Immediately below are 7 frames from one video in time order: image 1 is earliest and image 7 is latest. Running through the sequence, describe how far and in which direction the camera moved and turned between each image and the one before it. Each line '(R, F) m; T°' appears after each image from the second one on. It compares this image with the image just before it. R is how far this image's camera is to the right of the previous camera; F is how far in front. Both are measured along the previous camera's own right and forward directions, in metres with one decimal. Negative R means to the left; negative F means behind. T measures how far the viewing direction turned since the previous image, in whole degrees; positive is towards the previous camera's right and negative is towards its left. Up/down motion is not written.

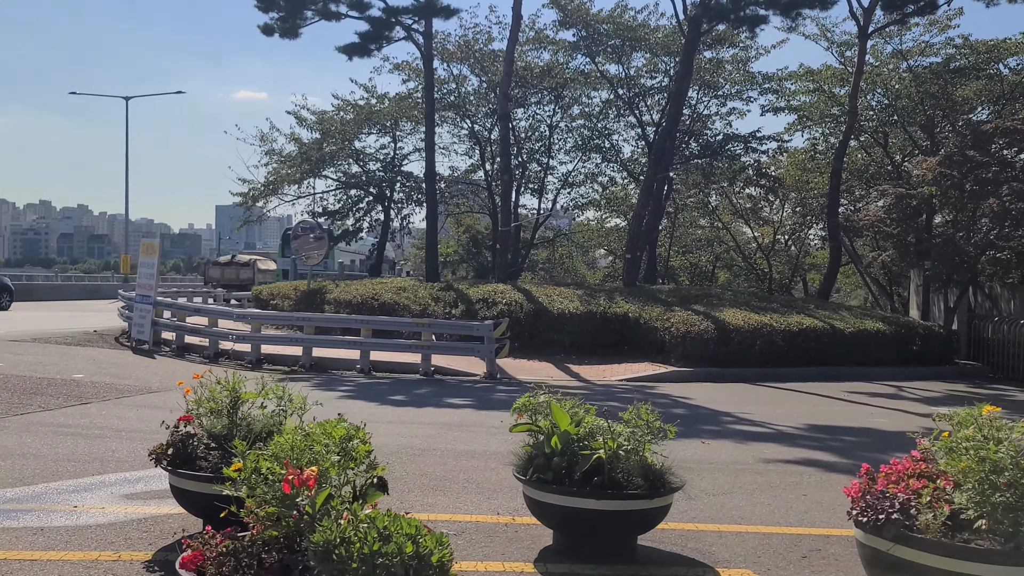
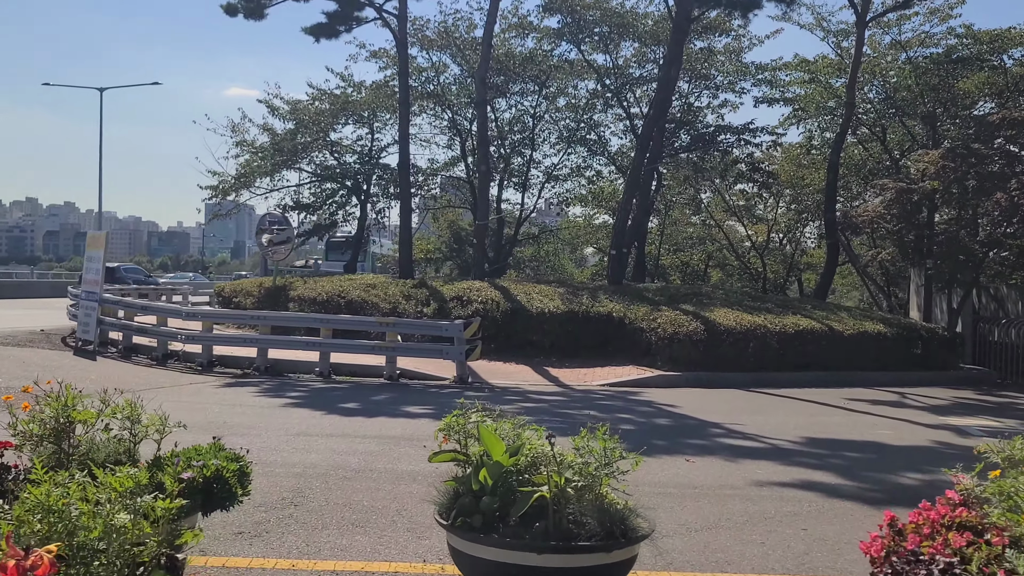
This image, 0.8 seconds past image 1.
(+0.3, +1.2) m; 0°
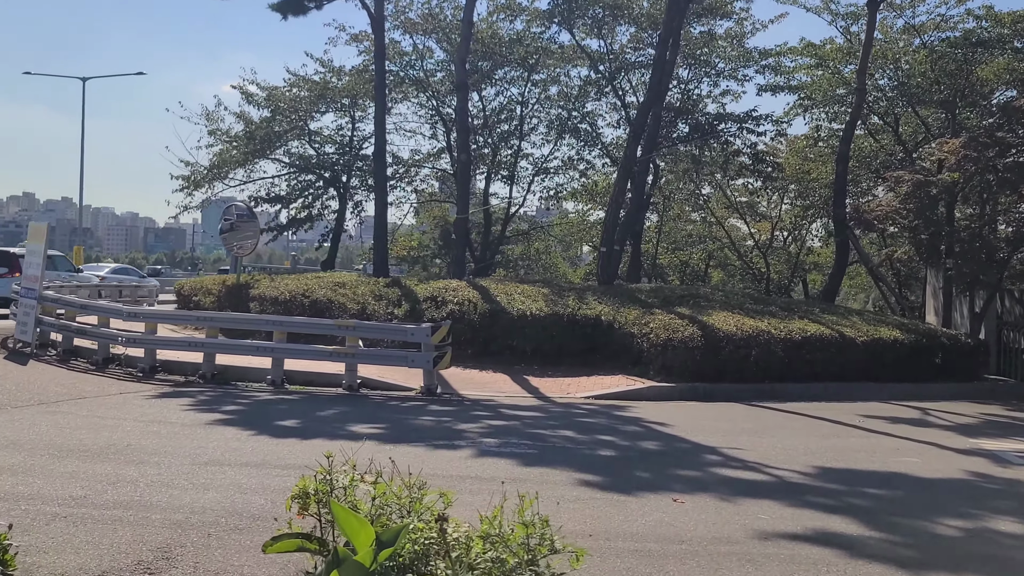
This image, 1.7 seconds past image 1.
(+0.3, +1.4) m; 0°
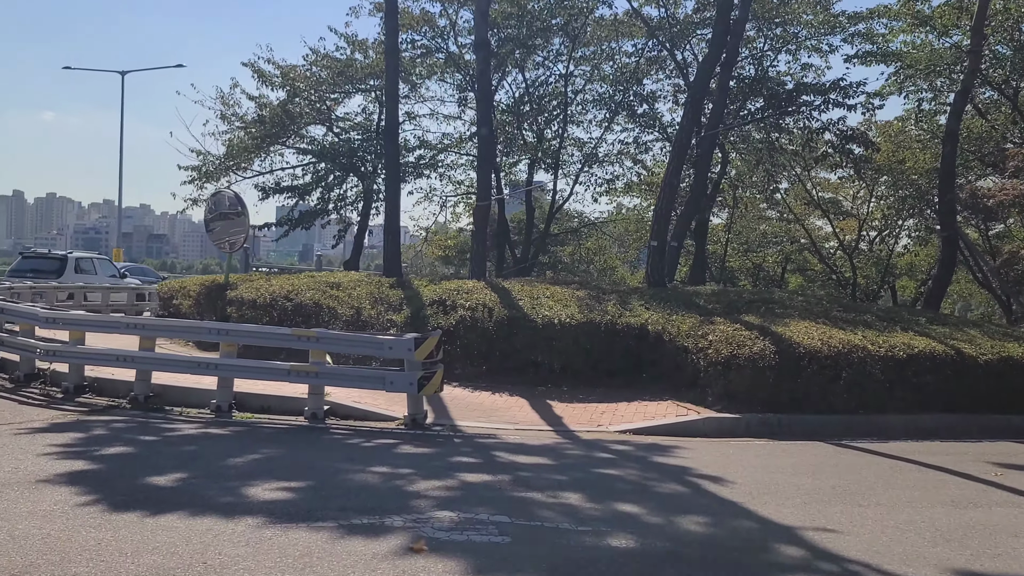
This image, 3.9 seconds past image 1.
(+0.6, +2.9) m; -4°
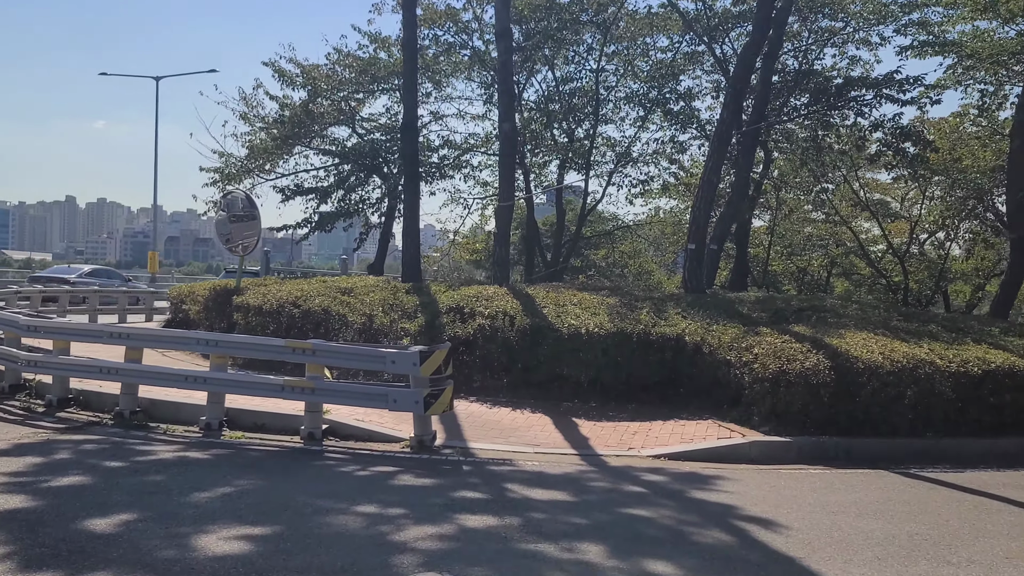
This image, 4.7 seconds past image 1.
(+0.2, +1.0) m; -2°
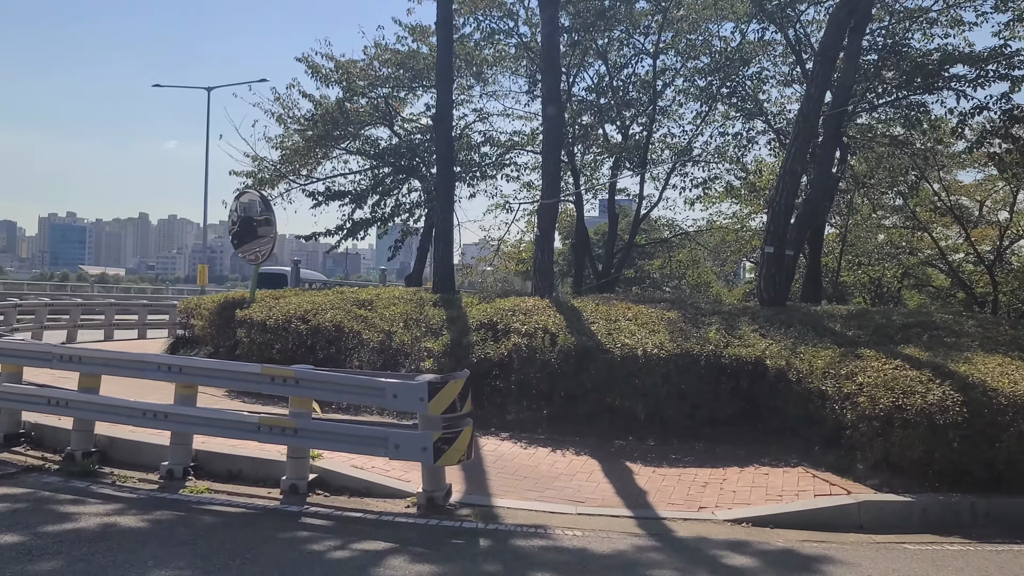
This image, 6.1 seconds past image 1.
(+0.1, +1.9) m; -3°
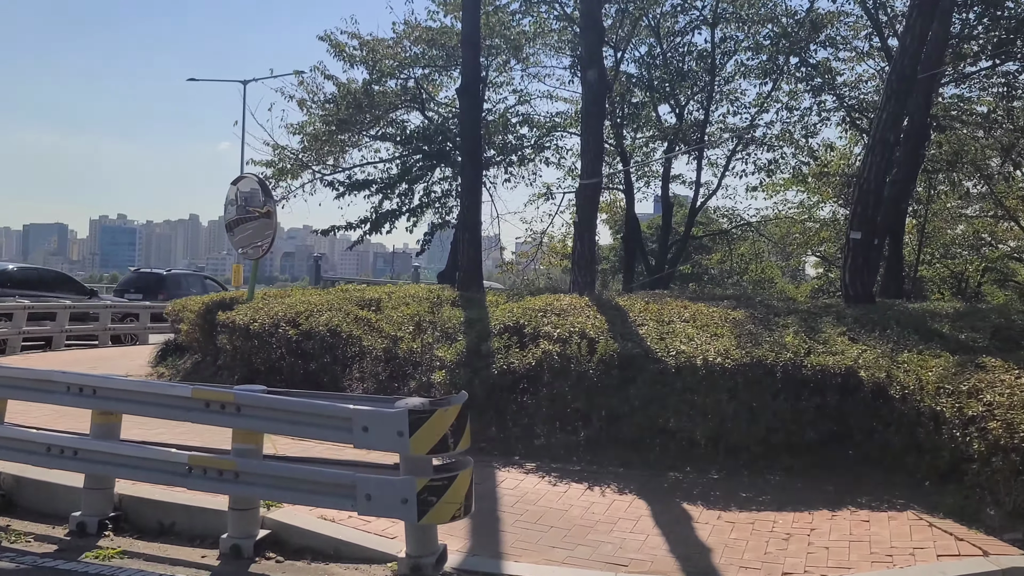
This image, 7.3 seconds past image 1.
(+0.2, +1.8) m; -3°
